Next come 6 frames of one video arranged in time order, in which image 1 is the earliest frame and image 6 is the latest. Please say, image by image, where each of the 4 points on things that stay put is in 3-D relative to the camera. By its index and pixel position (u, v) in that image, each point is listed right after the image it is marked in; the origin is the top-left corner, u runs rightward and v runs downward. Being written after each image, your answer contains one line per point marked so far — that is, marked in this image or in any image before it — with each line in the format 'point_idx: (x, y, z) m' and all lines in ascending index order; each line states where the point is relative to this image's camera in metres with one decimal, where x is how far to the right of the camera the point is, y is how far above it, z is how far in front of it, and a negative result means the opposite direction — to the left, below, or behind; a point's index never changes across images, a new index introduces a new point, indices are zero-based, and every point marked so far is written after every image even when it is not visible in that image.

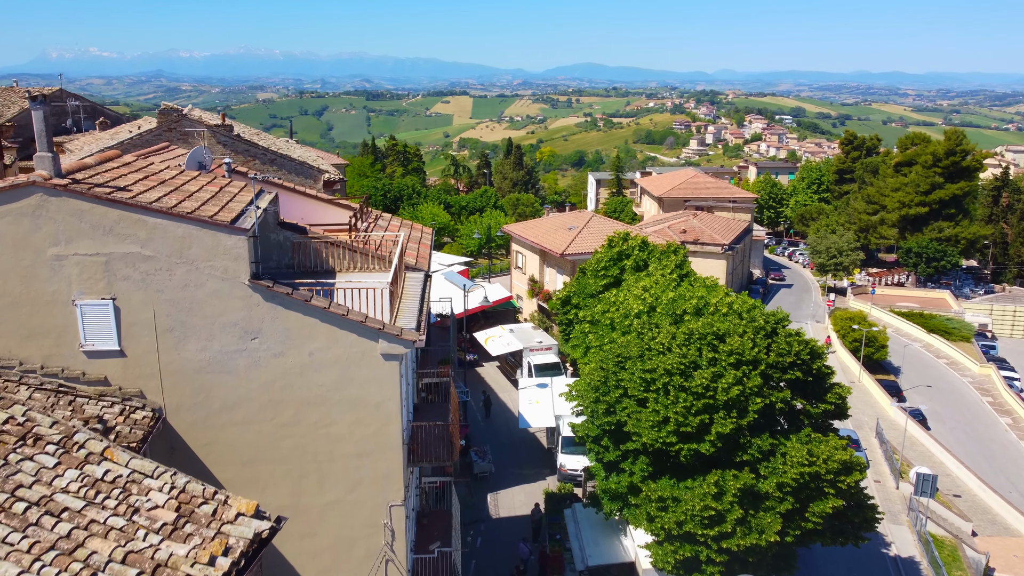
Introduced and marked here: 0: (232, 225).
0: (-3.2, +0.7, +9.0) m
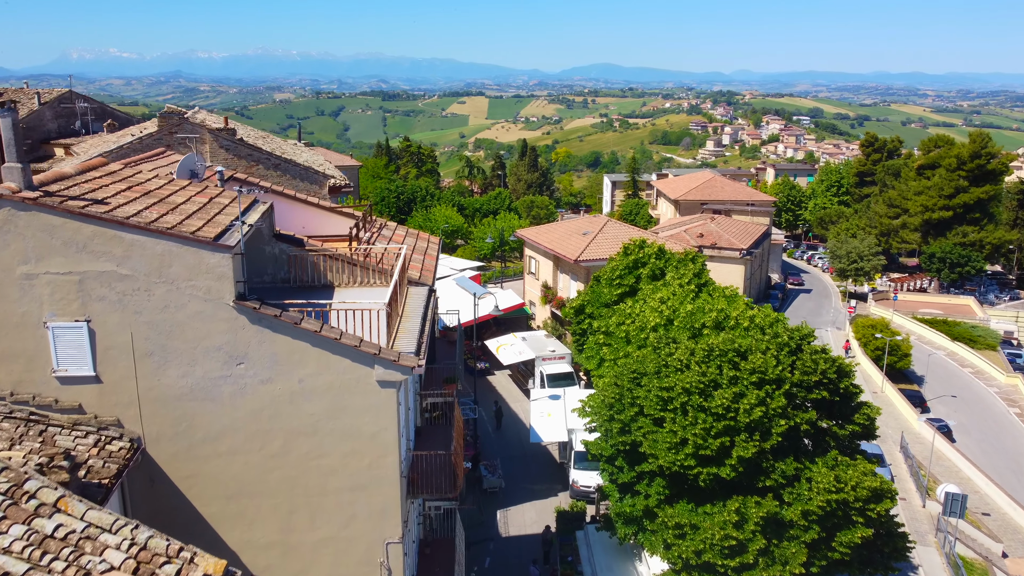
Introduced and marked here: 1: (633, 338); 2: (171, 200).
0: (-3.1, +0.5, +8.3) m
1: (+2.8, -1.2, +18.4) m
2: (-4.2, +1.1, +9.8) m
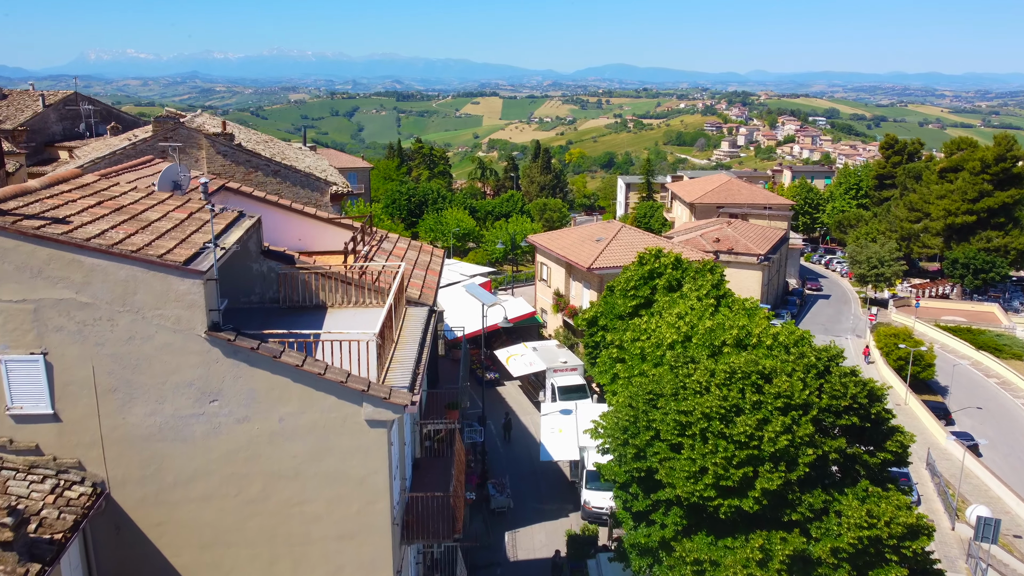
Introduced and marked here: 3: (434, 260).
0: (-3.1, +0.2, +7.5) m
1: (+3.0, -1.5, +17.4) m
2: (-4.1, +0.8, +8.9) m
3: (-1.4, +0.5, +14.5) m
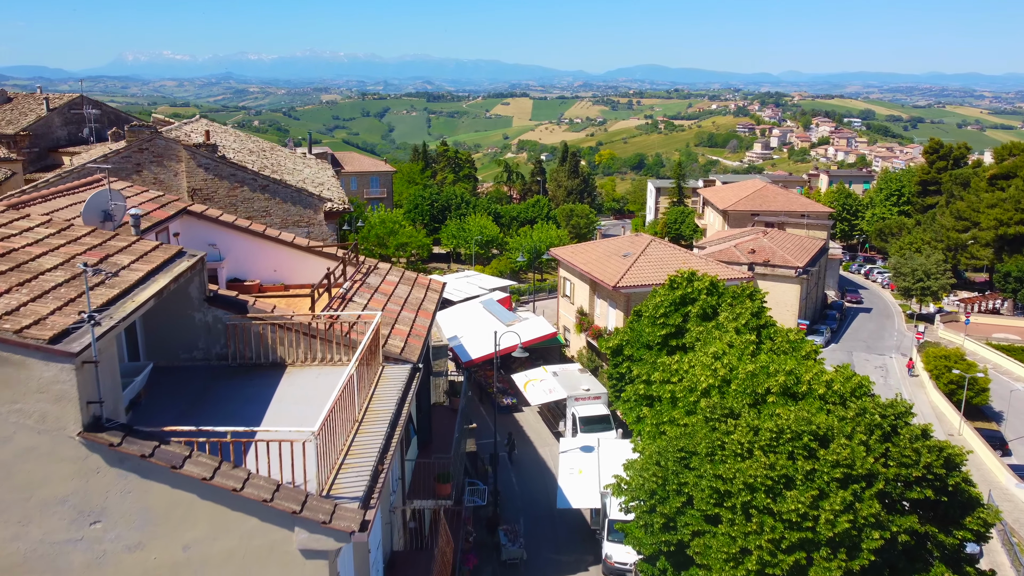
0: (-3.2, -0.4, +5.5) m
1: (+3.2, -2.1, +15.2) m
2: (-4.2, +0.2, +7.0) m
3: (-1.3, -0.1, +12.4) m
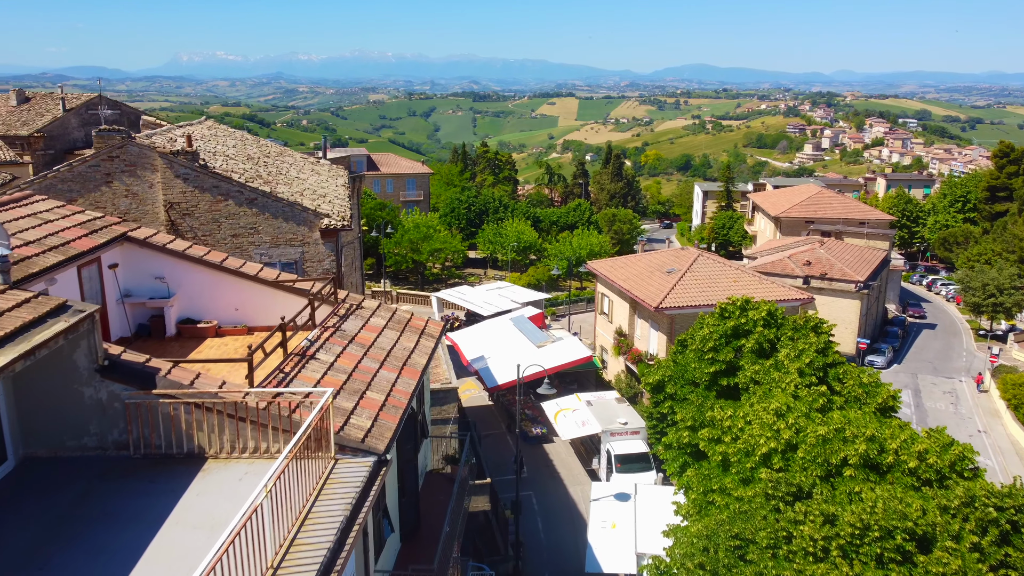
0: (-3.4, -0.9, +3.3) m
1: (+3.5, -2.8, +12.6) m
2: (-4.3, -0.3, +4.8) m
3: (-1.1, -0.7, +10.1) m
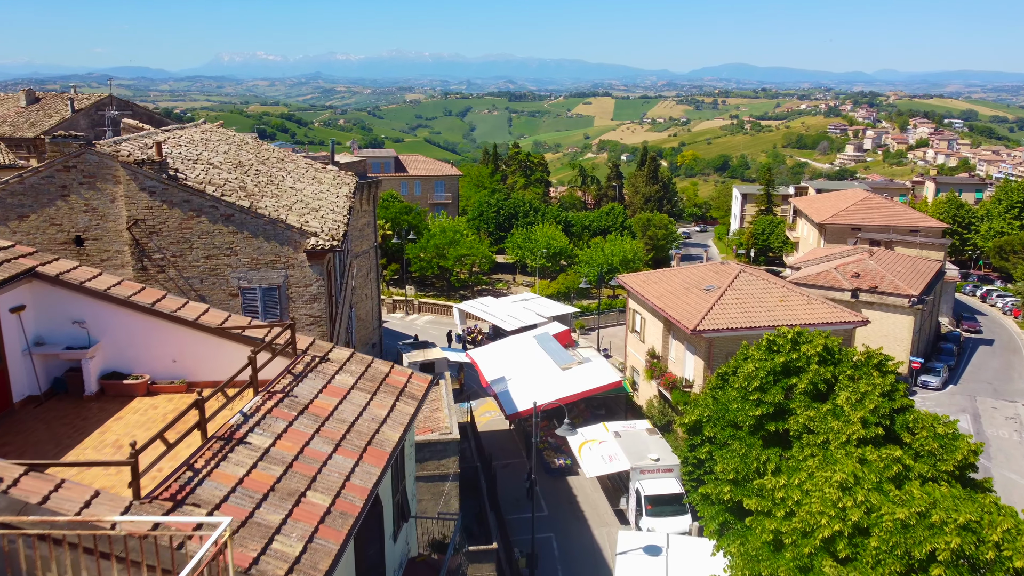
0: (-3.7, -1.4, +1.3) m
1: (+3.6, -3.3, +10.4) m
2: (-4.5, -0.8, +2.9) m
3: (-1.1, -1.2, +8.1) m
